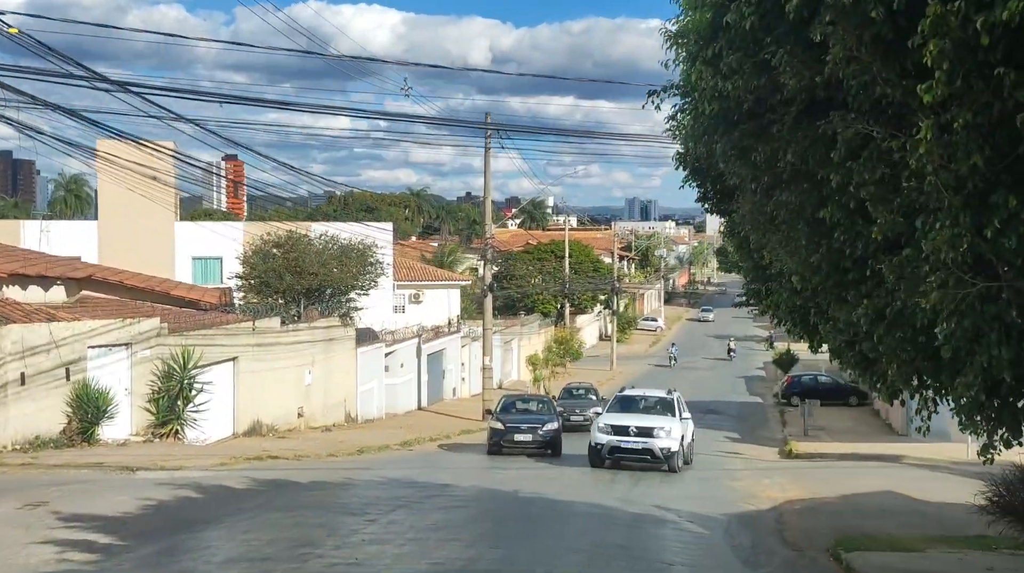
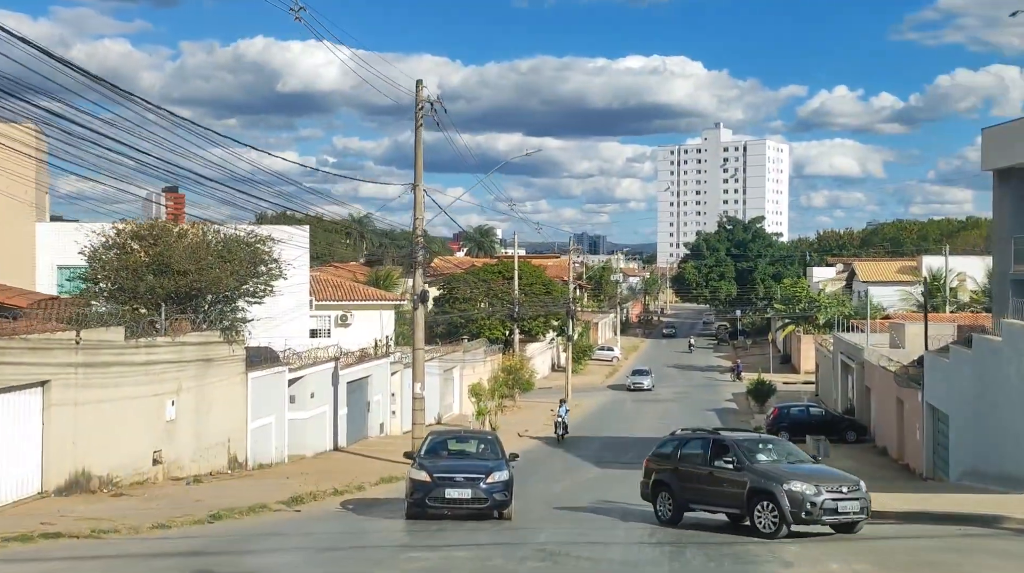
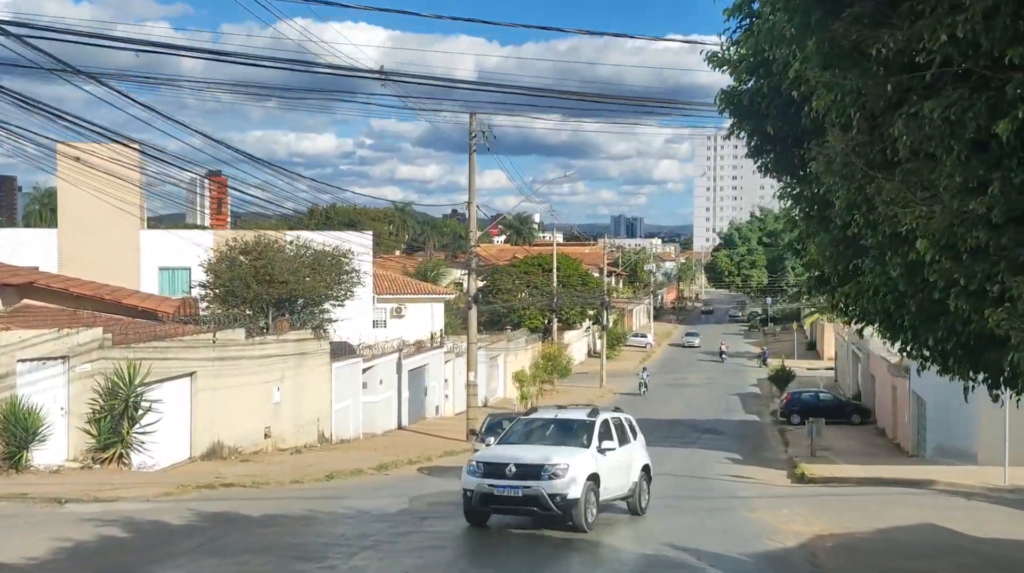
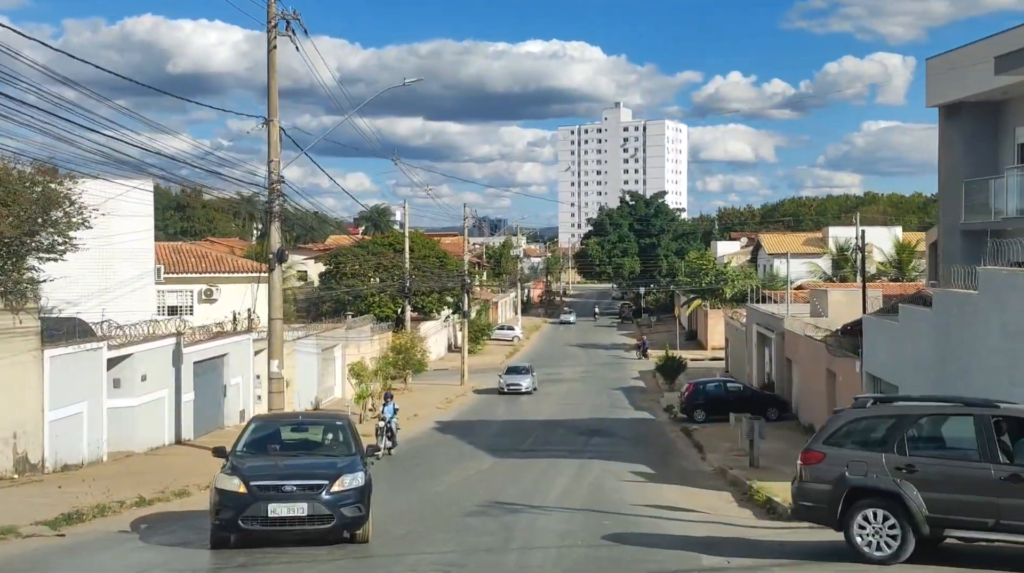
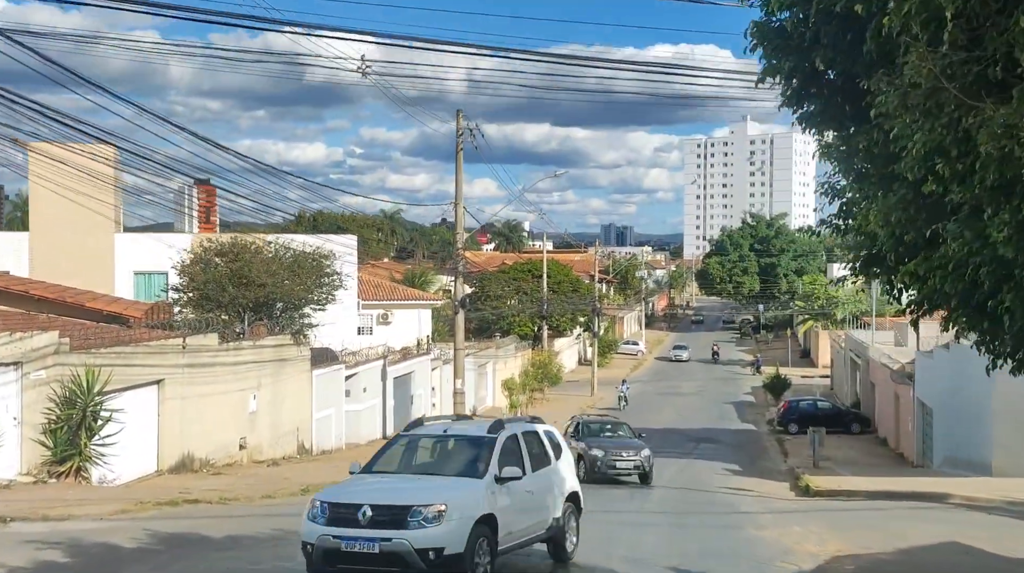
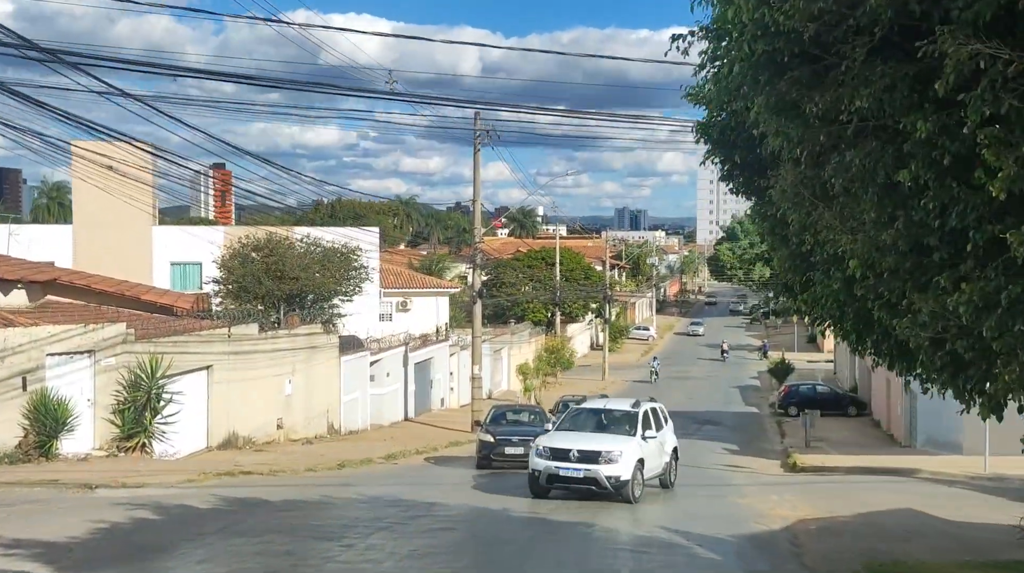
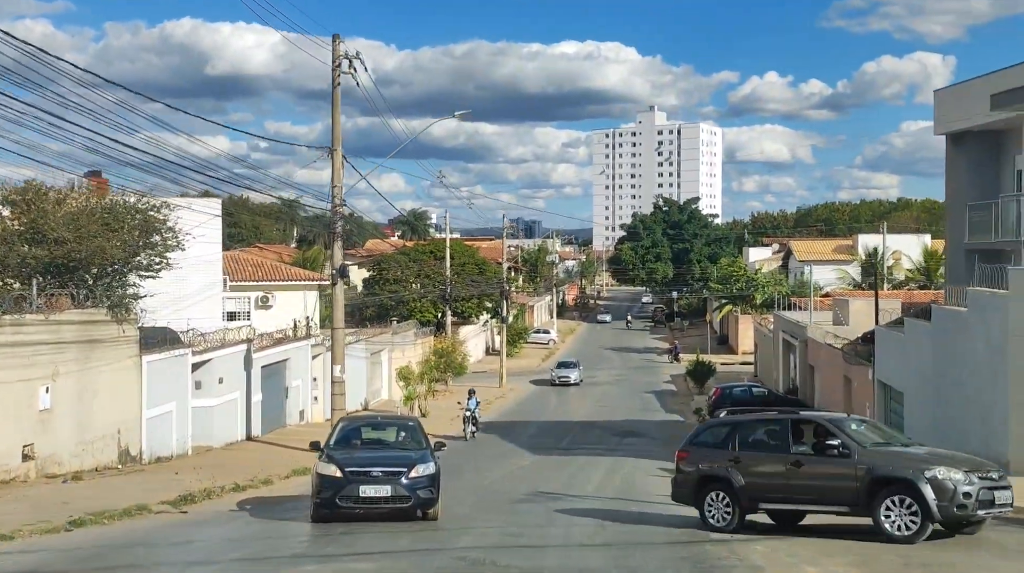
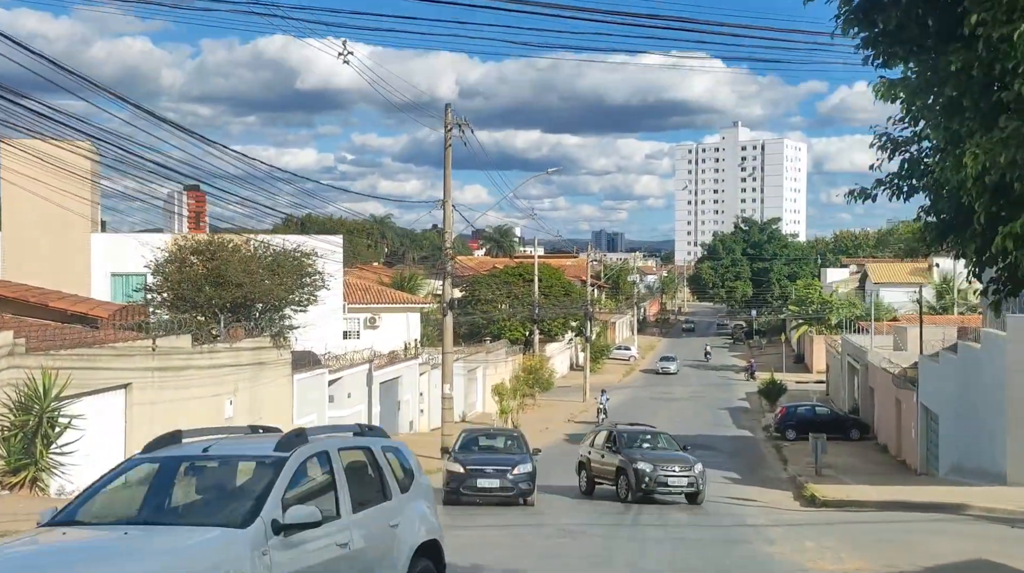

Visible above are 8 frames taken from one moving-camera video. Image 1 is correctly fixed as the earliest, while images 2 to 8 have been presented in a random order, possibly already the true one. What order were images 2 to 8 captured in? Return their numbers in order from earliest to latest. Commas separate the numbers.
6, 3, 5, 8, 2, 7, 4
